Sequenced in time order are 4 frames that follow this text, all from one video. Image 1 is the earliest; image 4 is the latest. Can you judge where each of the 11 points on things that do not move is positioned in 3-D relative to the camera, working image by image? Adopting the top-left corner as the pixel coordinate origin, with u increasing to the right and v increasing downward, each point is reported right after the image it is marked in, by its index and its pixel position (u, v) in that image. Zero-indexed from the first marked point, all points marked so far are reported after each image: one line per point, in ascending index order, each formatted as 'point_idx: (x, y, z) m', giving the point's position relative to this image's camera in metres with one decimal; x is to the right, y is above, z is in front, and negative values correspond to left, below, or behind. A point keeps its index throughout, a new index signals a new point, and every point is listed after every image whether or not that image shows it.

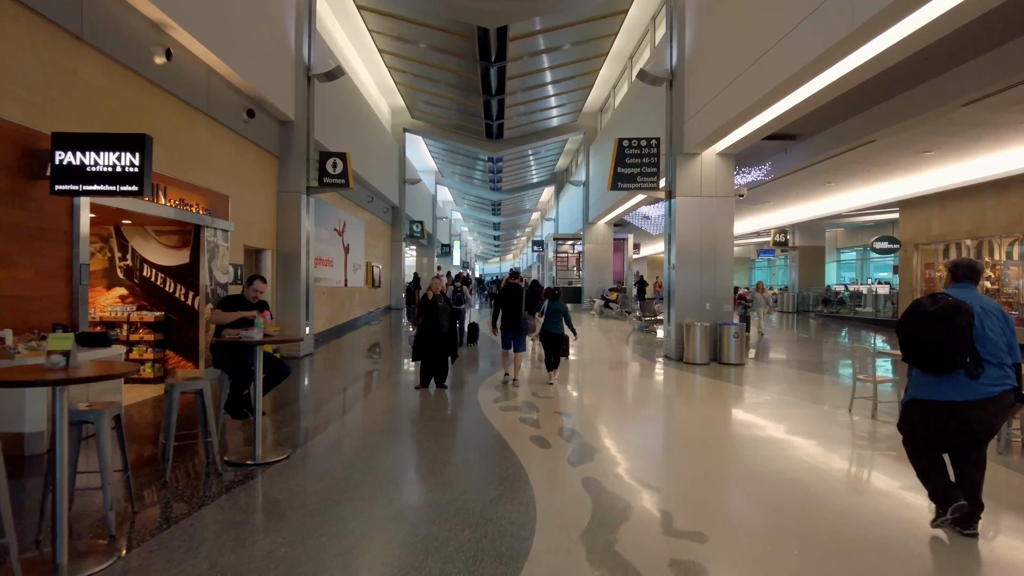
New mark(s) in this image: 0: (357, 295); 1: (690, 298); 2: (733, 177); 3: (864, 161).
0: (-3.0, -0.1, +13.9) m
1: (+2.1, -0.1, +8.7) m
2: (+2.6, +1.3, +8.7) m
3: (+5.8, +2.1, +11.9) m
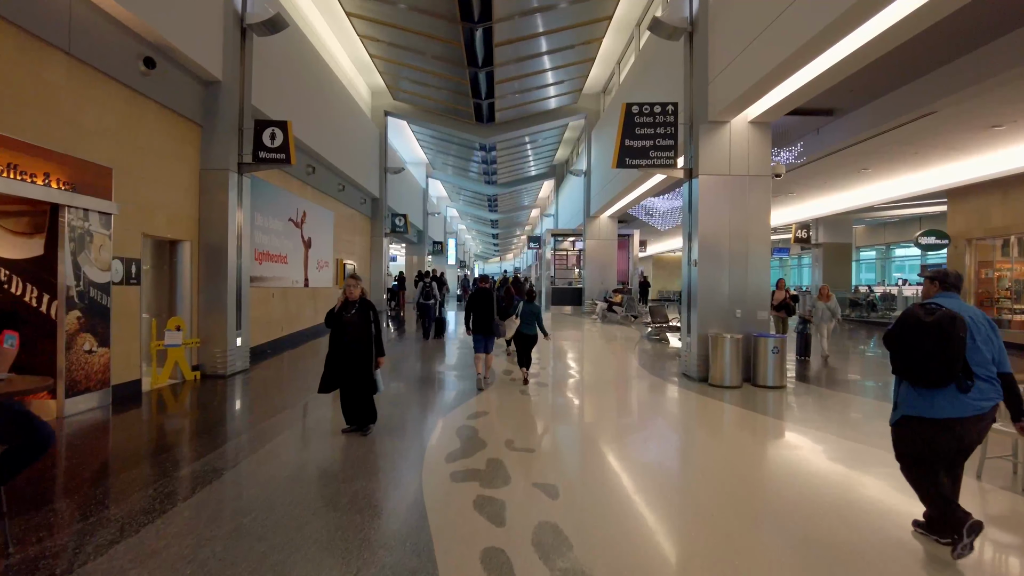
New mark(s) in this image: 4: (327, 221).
0: (-3.1, -0.1, +12.2) m
1: (+1.9, -0.1, +6.9) m
2: (+2.4, +1.3, +7.0) m
3: (+5.6, +2.1, +10.2) m
4: (-3.1, +1.1, +11.9) m
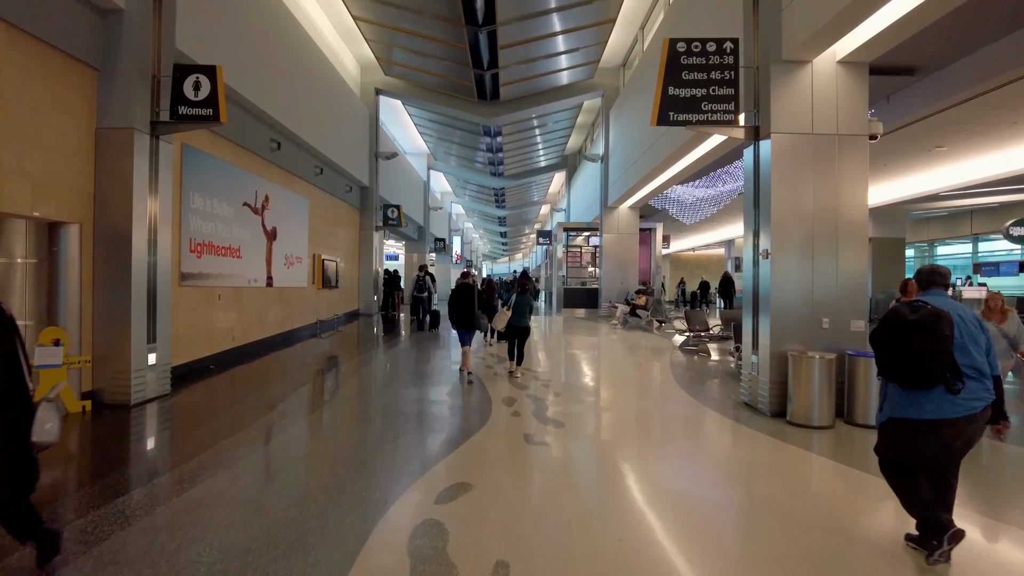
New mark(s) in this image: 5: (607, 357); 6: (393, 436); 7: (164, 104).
0: (-3.0, -0.2, +10.4) m
1: (+2.0, -0.2, +5.1) m
2: (+2.5, +1.3, +5.1) m
3: (+5.7, +2.1, +8.3) m
4: (-3.0, +1.1, +10.1) m
5: (+1.3, -1.0, +10.1) m
6: (-0.8, -1.0, +5.2) m
7: (-2.6, +1.4, +5.5) m
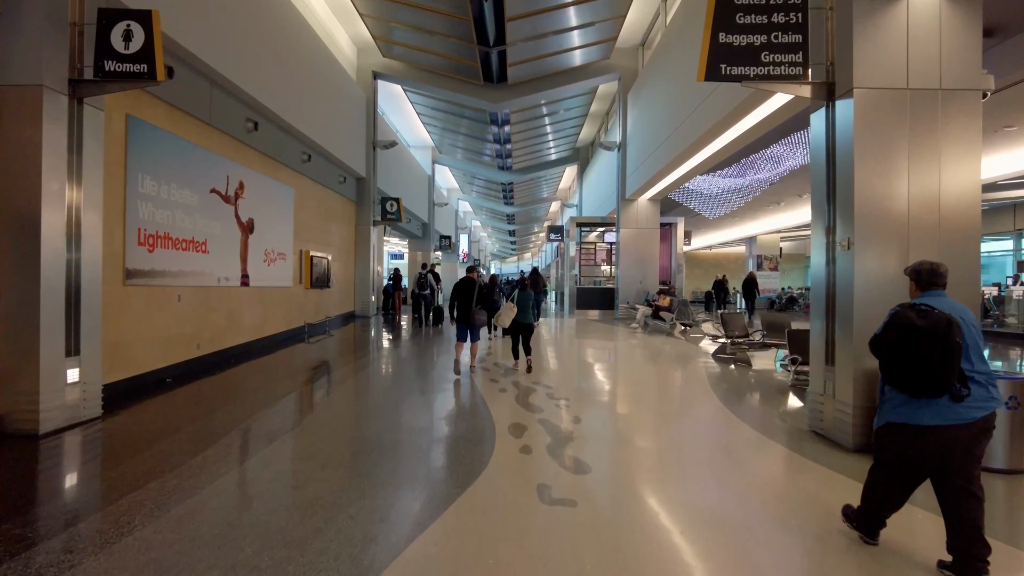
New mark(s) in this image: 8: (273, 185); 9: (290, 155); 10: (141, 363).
0: (-2.9, -0.1, +9.3) m
1: (+2.0, -0.1, +4.0) m
2: (+2.5, +1.3, +4.0) m
3: (+5.7, +2.1, +7.1) m
4: (-2.9, +1.1, +9.1) m
5: (+1.4, -1.0, +9.0) m
6: (-0.8, -1.0, +4.1) m
7: (-2.6, +1.4, +4.4) m
8: (-2.9, +1.2, +8.8) m
9: (-2.9, +1.7, +9.5) m
10: (-2.9, -0.6, +5.8) m
